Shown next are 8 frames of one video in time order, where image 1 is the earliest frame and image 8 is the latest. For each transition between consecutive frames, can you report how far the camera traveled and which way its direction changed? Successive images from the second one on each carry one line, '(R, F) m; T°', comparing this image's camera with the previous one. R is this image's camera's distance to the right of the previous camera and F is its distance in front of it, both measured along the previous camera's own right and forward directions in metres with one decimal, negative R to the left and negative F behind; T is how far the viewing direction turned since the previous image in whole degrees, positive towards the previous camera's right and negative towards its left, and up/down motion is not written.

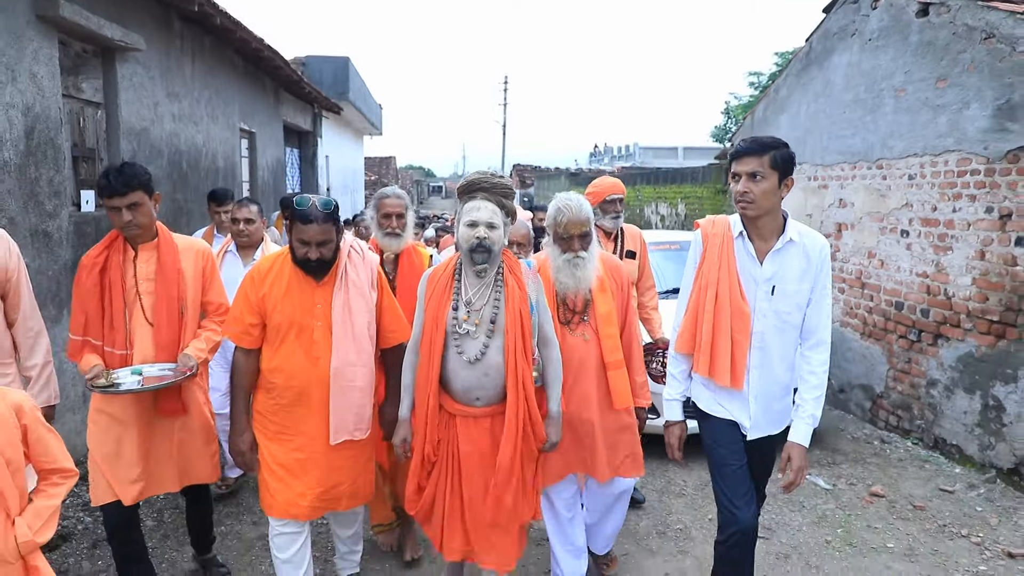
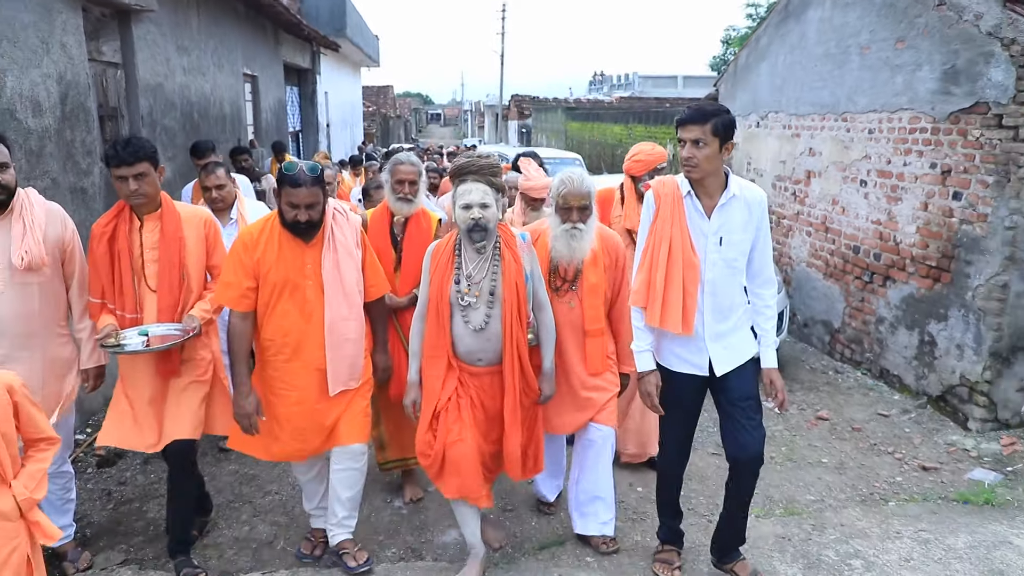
(+0.1, -0.5) m; 0°
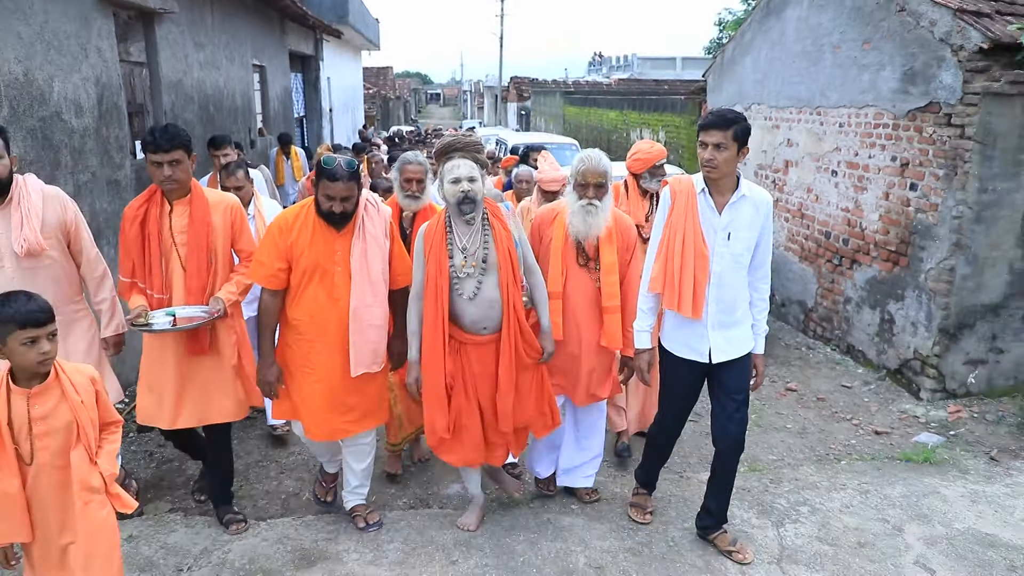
(0.0, -0.4) m; 0°
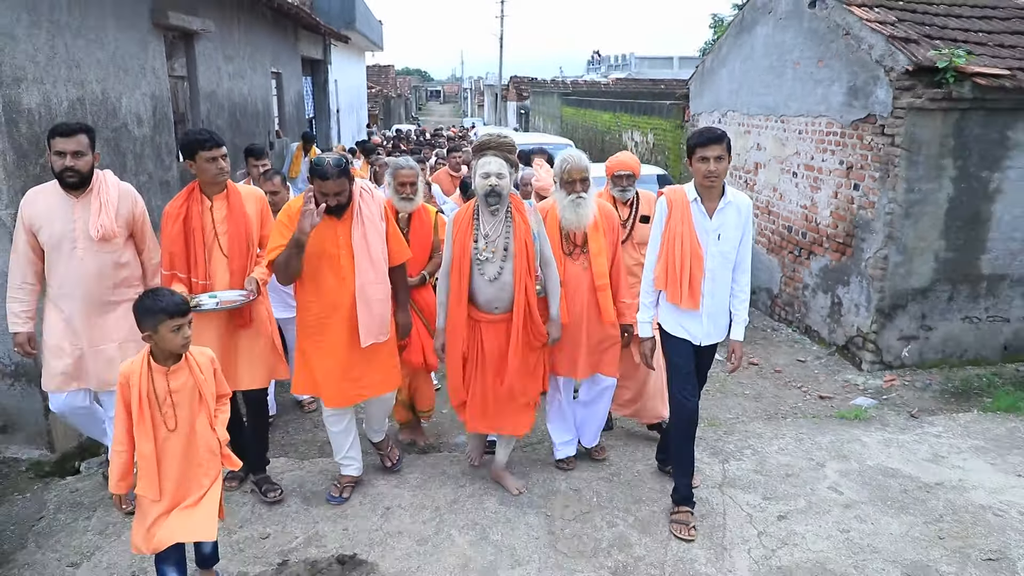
(0.0, -0.7) m; 0°
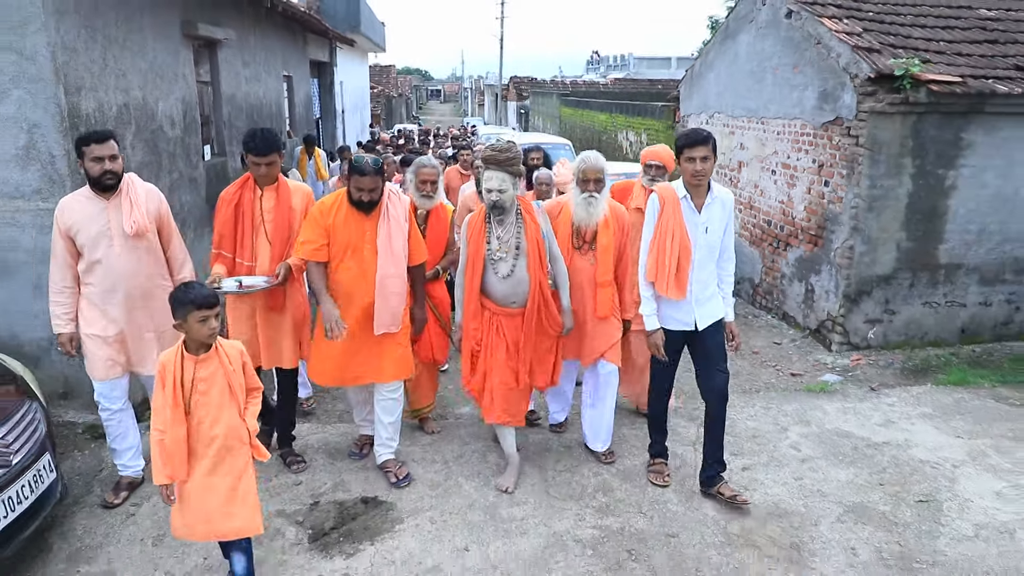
(0.0, -0.5) m; 0°
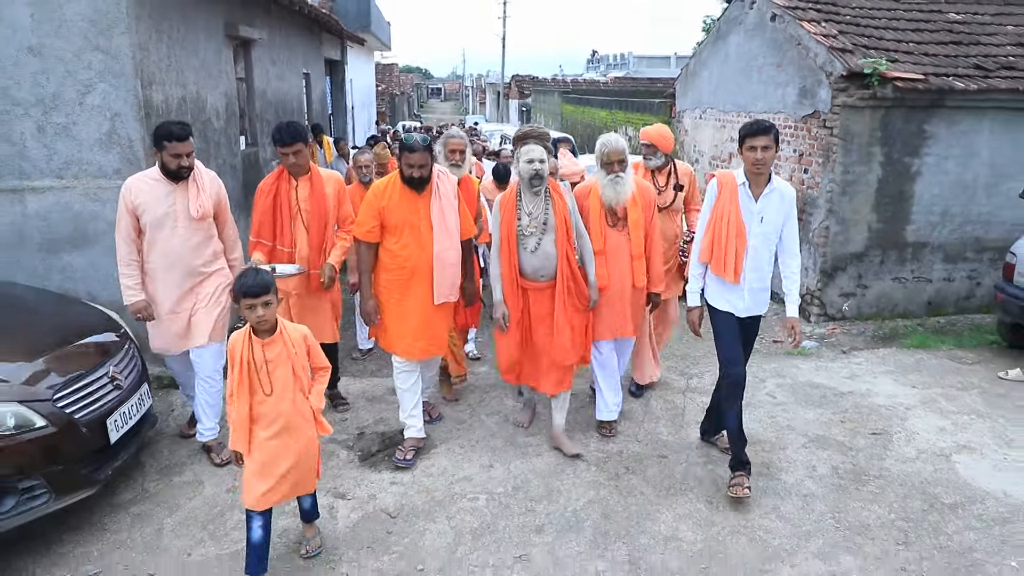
(-0.1, -0.6) m; 0°
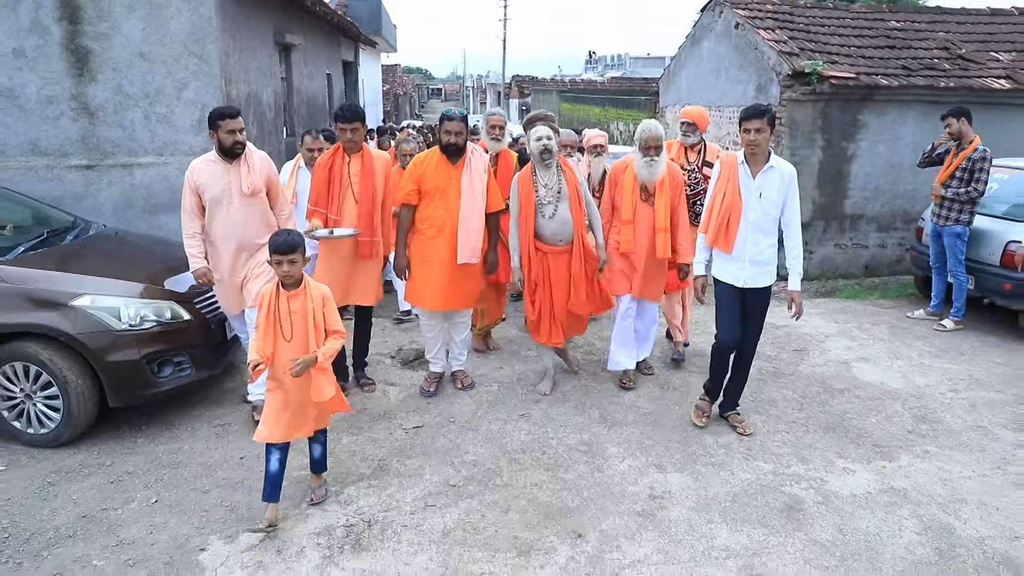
(0.0, -1.2) m; 0°
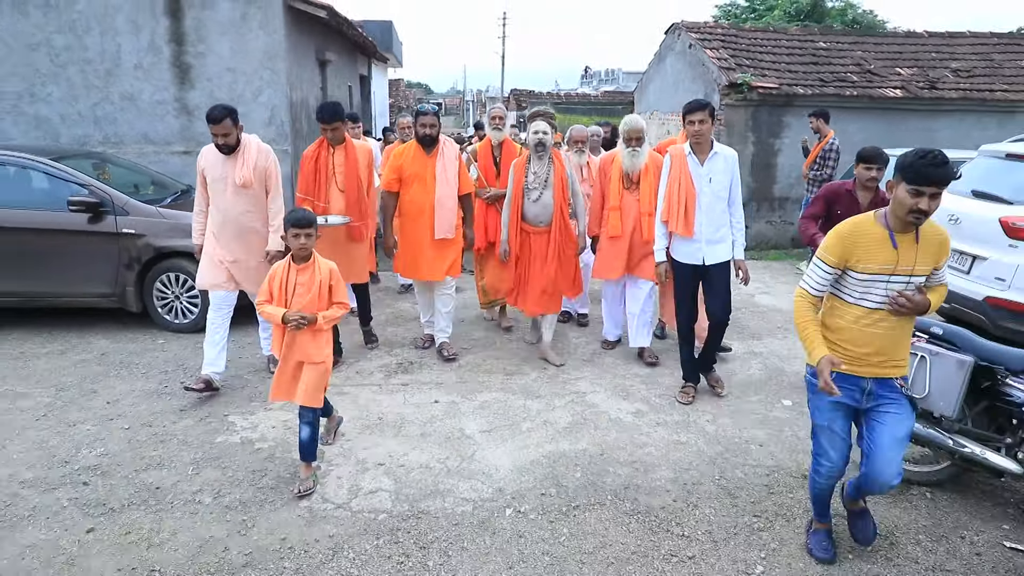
(+0.1, -1.8) m; 0°
